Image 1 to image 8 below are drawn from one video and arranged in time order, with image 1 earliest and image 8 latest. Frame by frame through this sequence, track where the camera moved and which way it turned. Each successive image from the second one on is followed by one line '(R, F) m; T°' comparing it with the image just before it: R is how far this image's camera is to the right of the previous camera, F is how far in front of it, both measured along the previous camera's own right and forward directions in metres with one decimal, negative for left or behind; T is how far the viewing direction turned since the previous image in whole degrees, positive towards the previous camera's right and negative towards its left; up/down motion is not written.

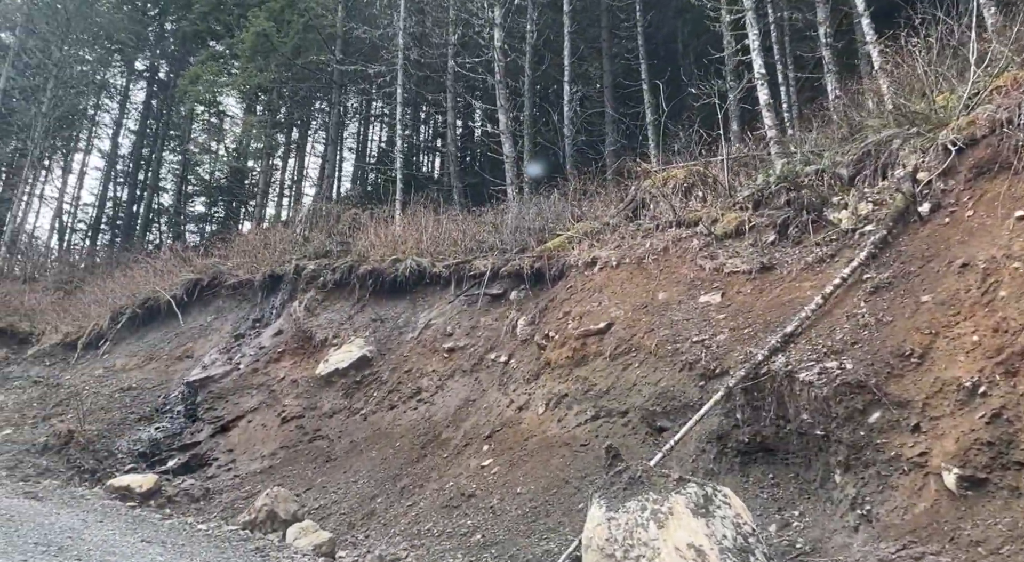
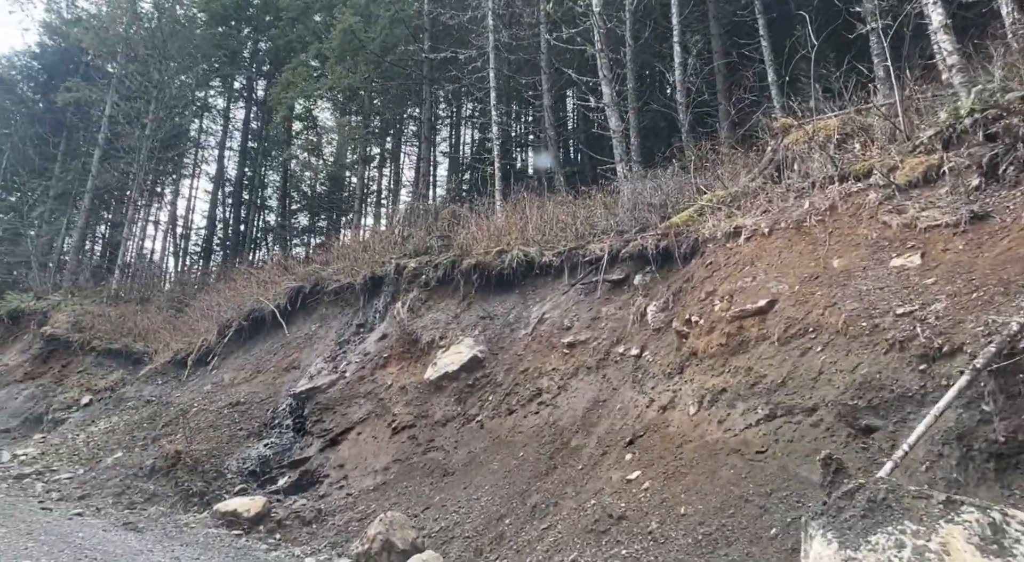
(-0.3, +1.2) m; -7°
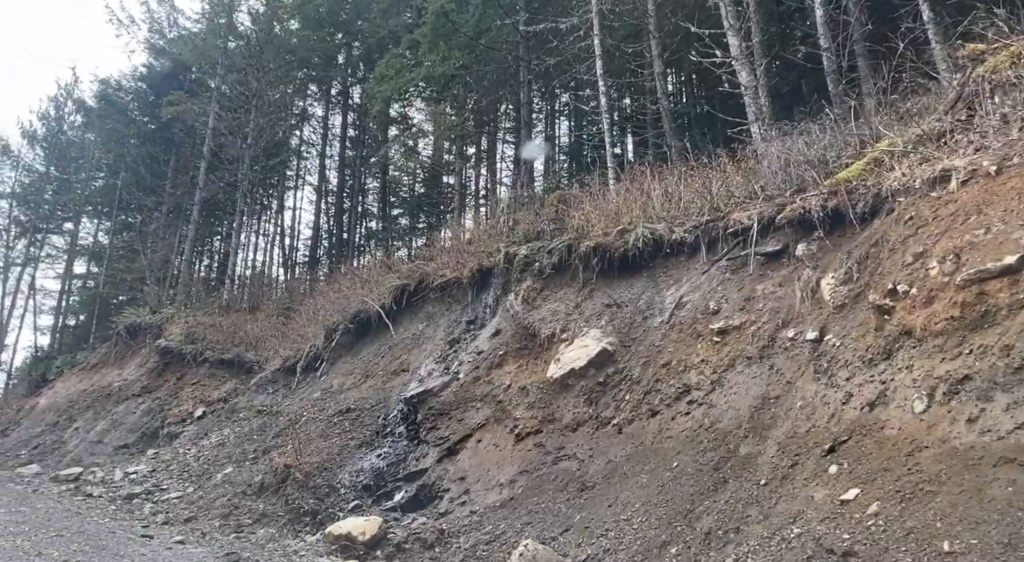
(-0.4, +1.3) m; -7°
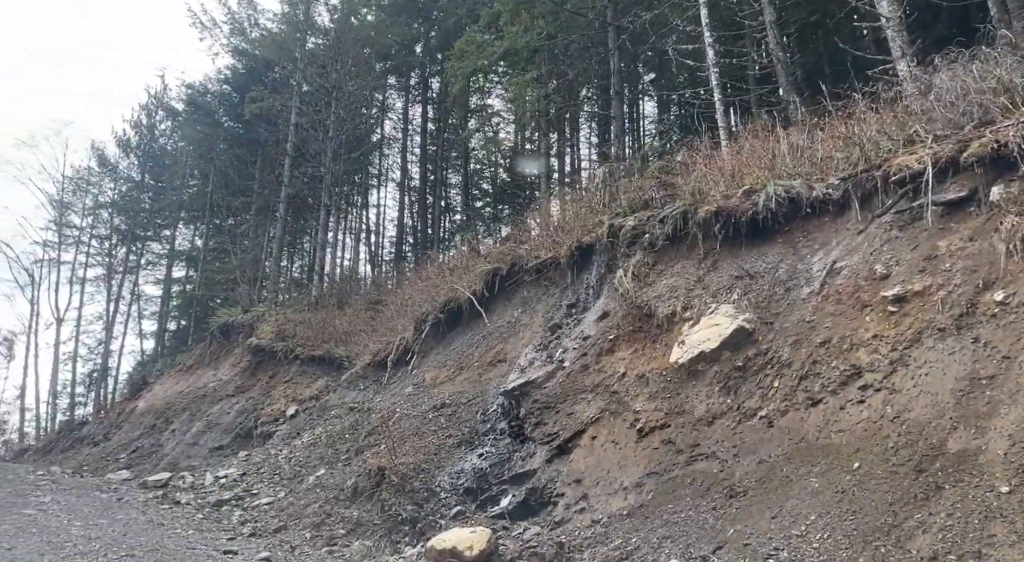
(-0.3, +1.2) m; -6°
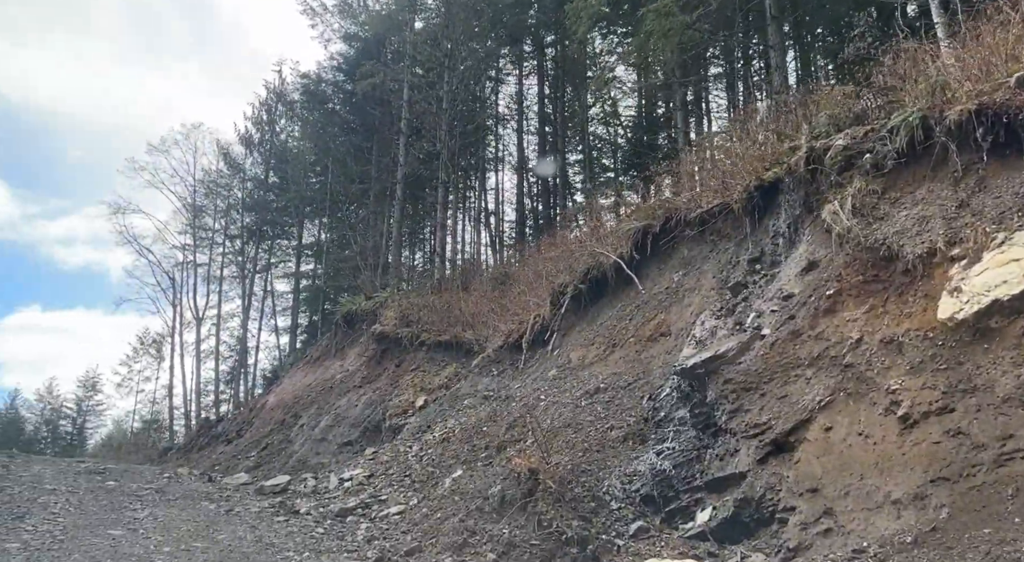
(-0.5, +1.9) m; -9°
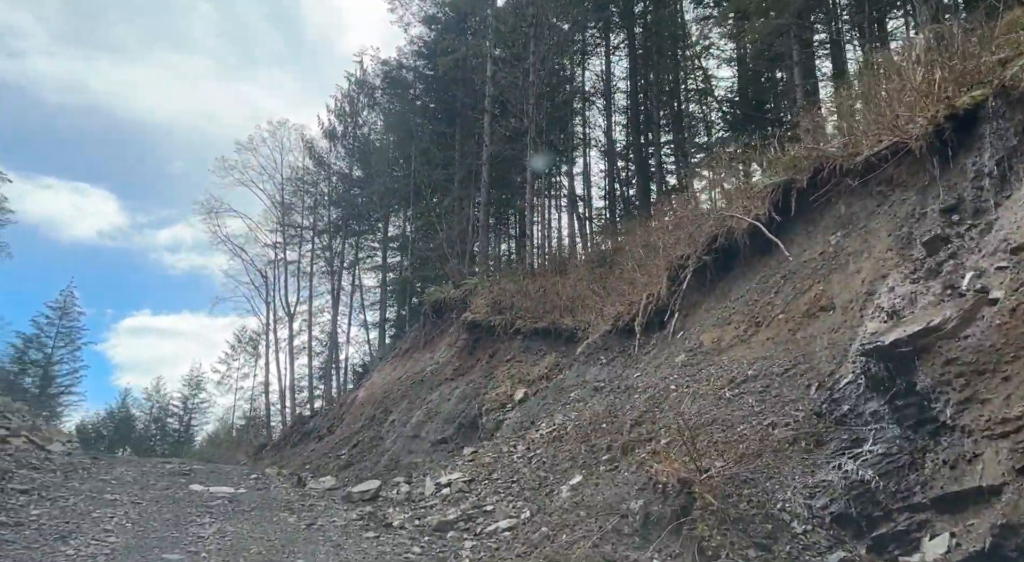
(-0.4, +1.4) m; -6°
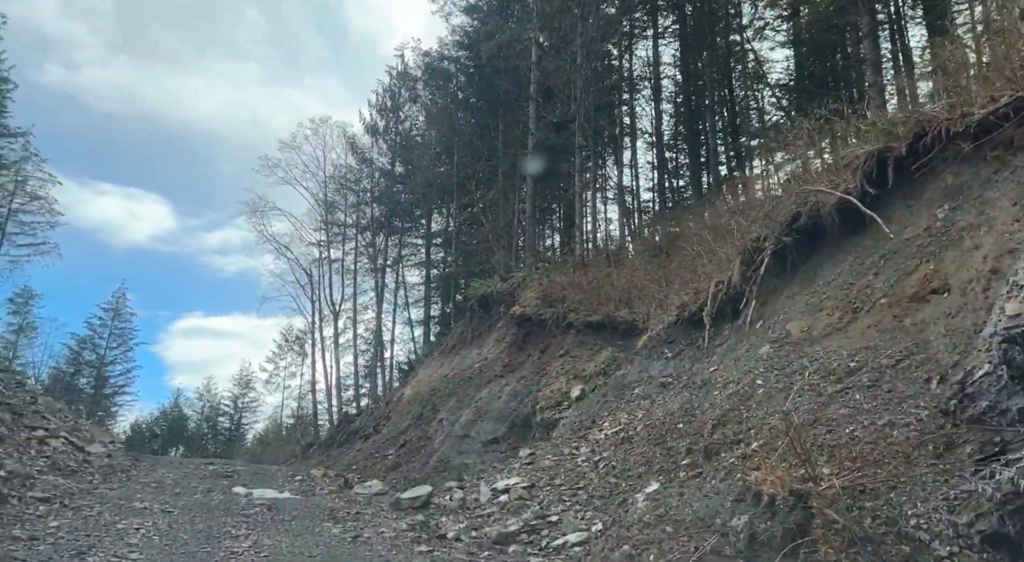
(-0.2, +0.8) m; -3°
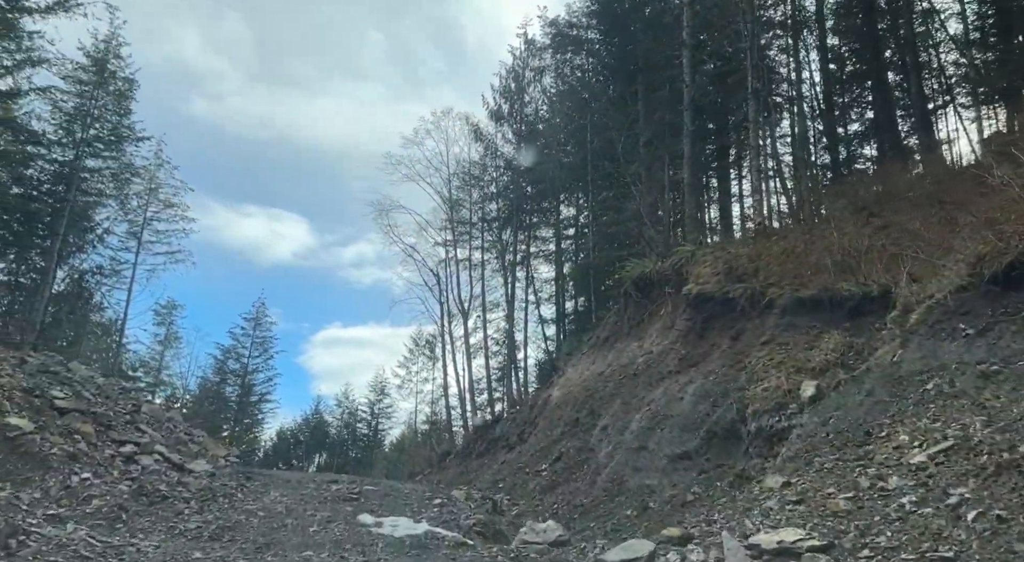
(-0.8, +2.7) m; -9°
